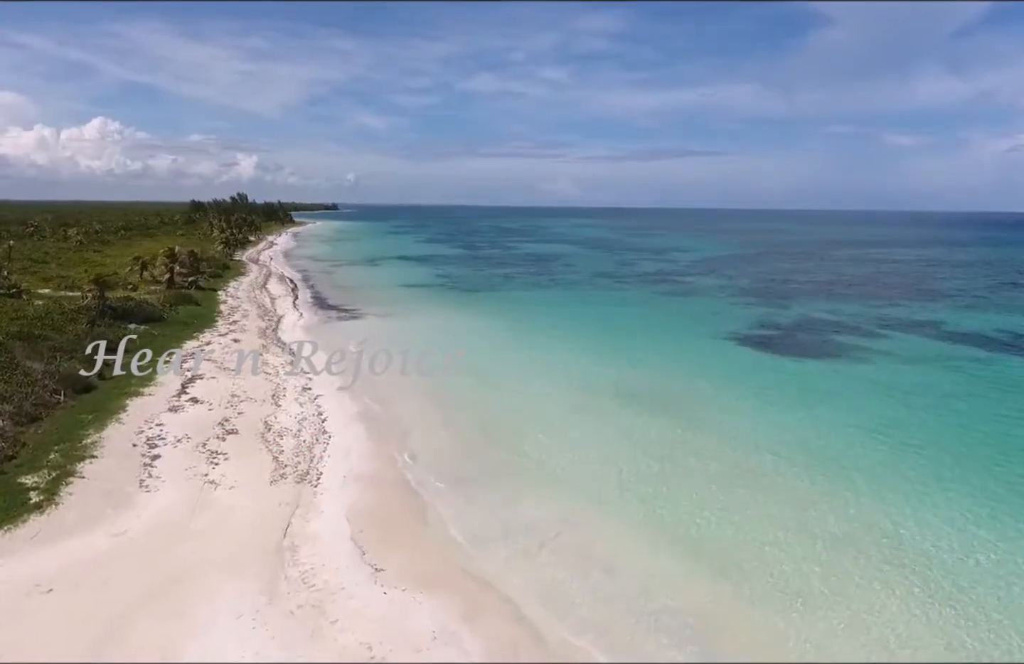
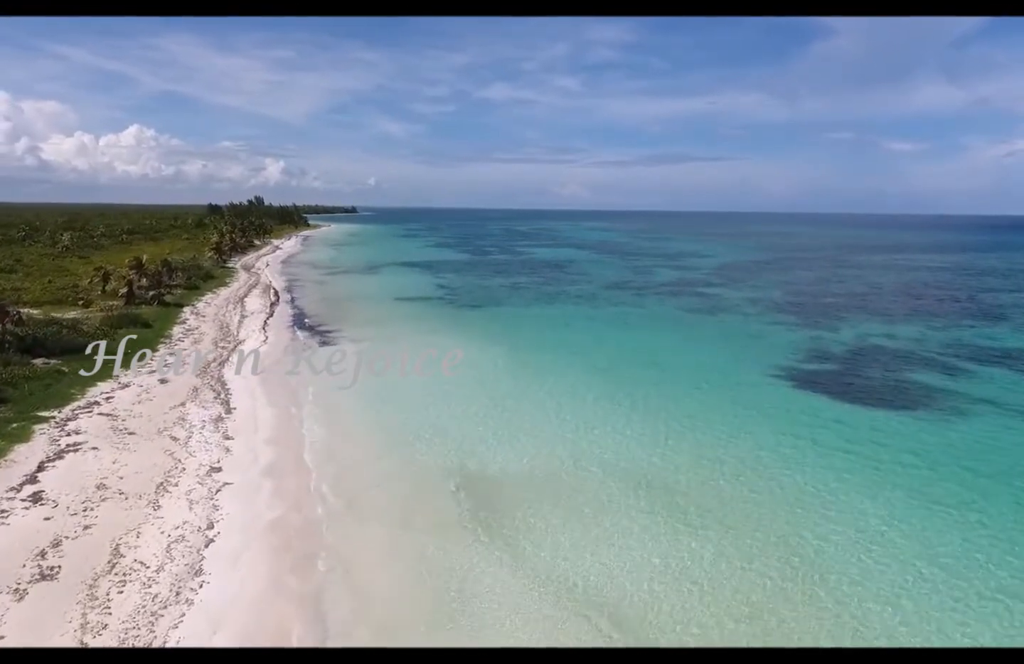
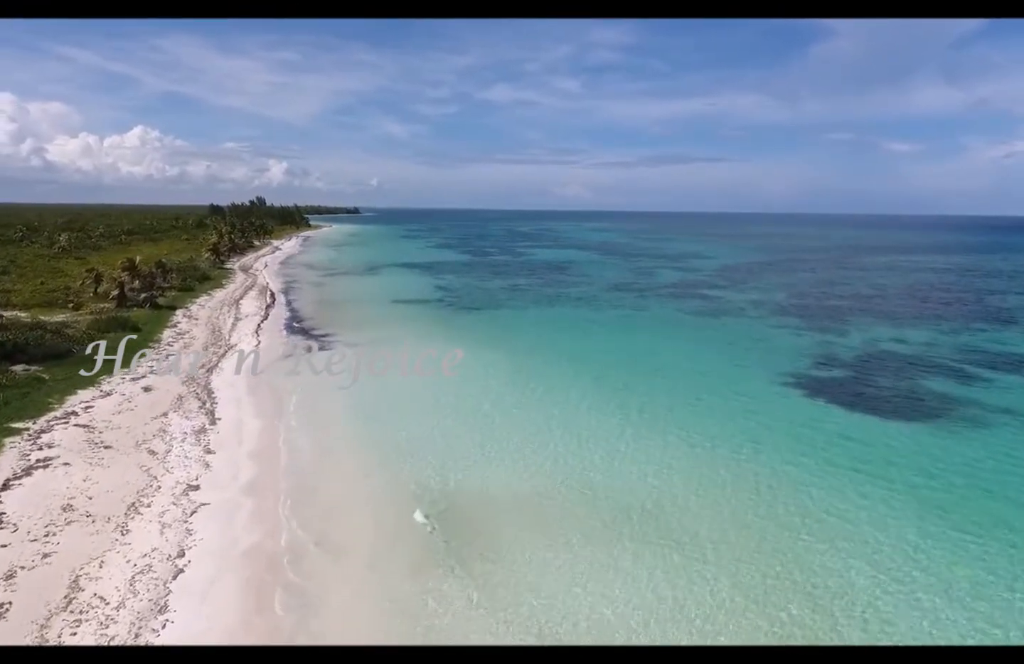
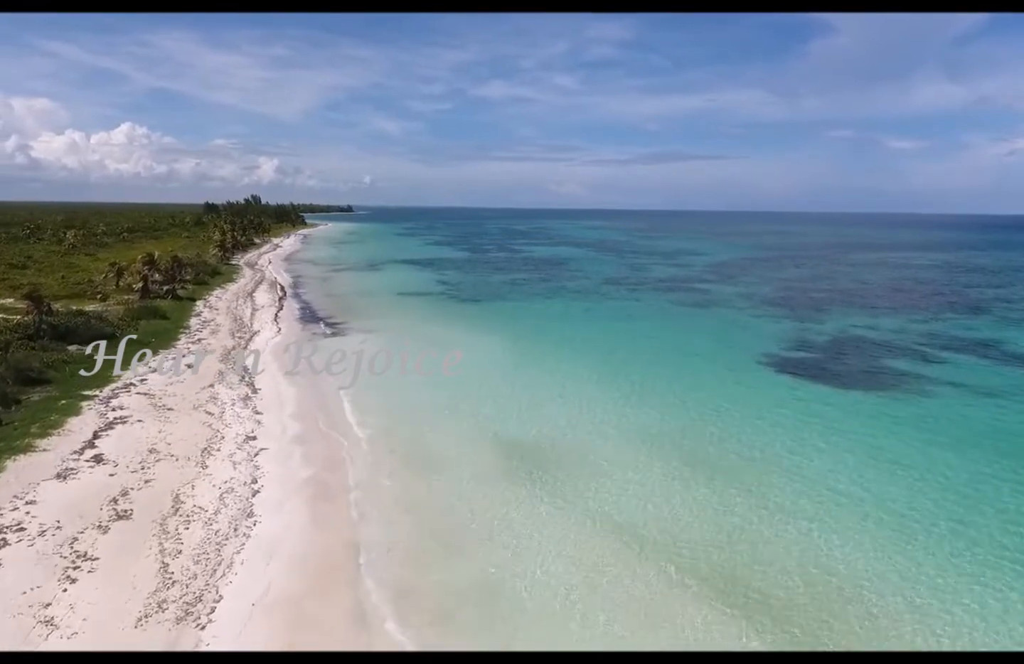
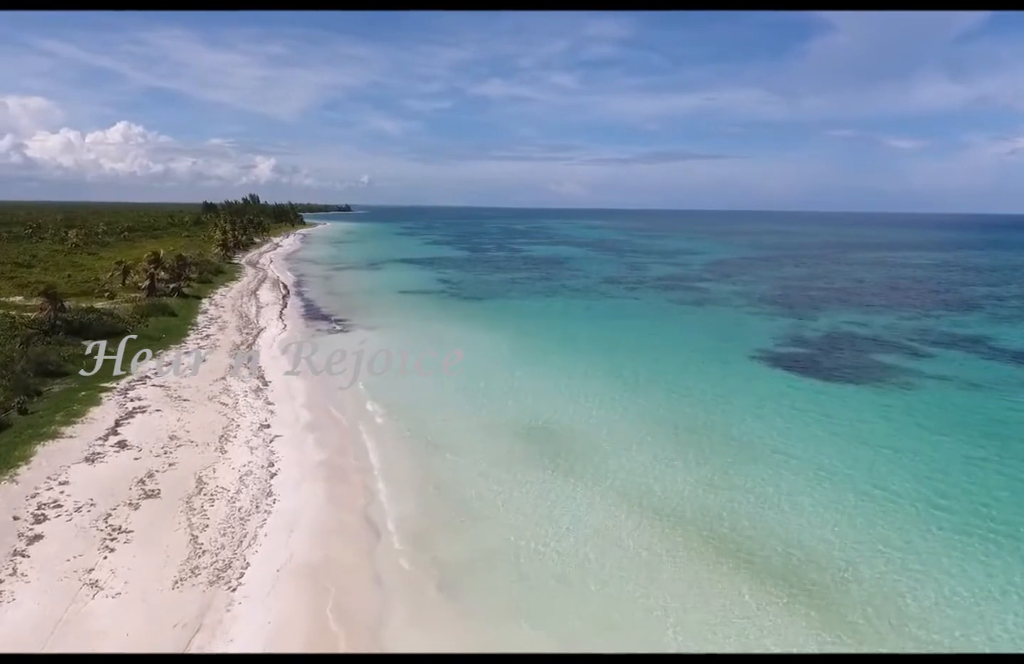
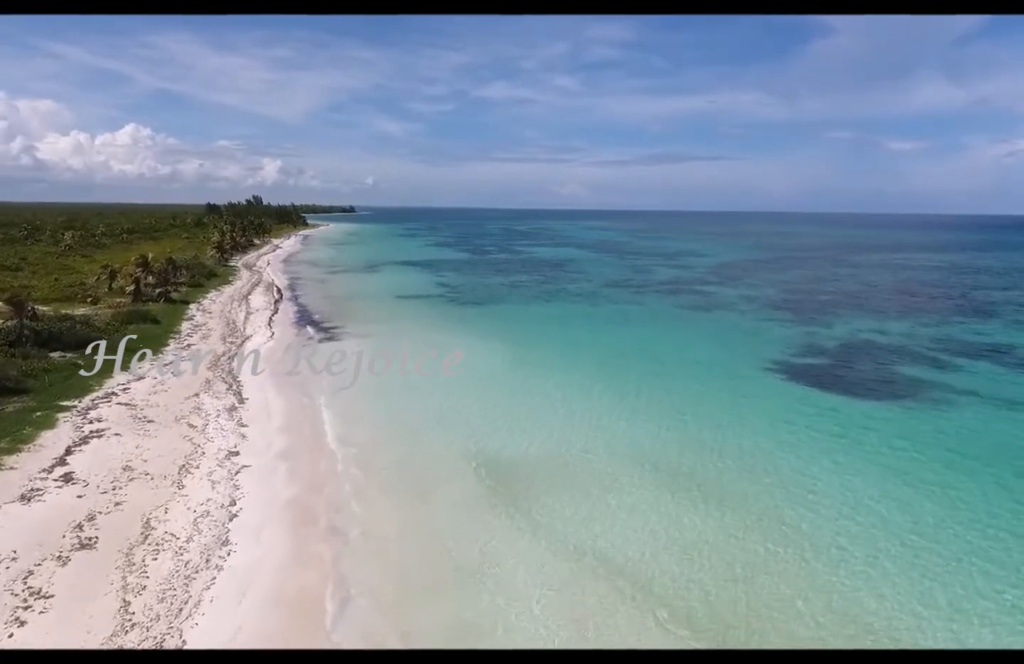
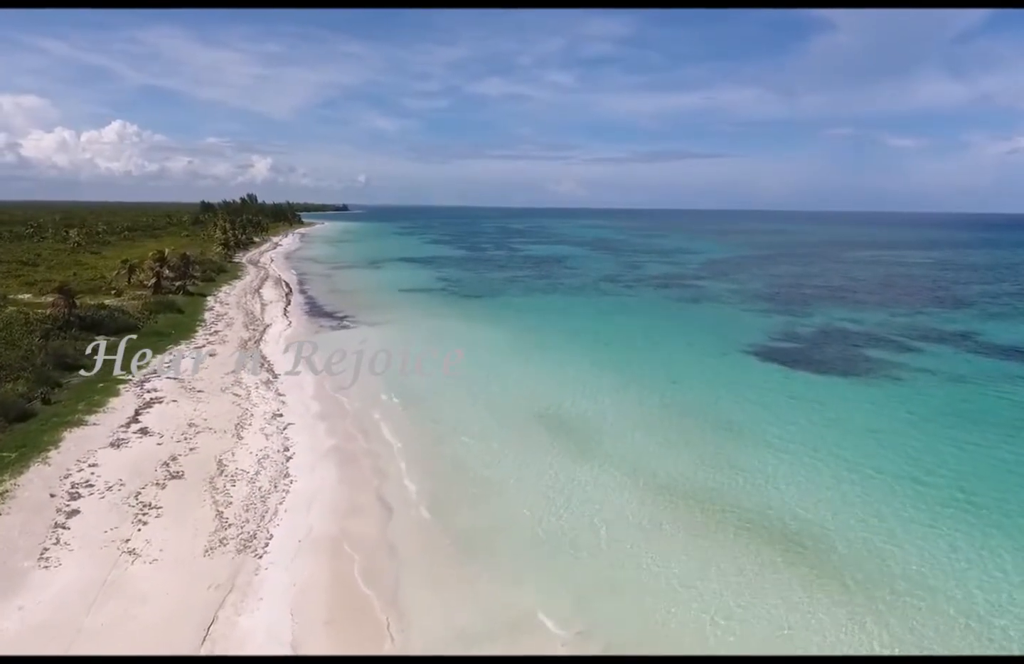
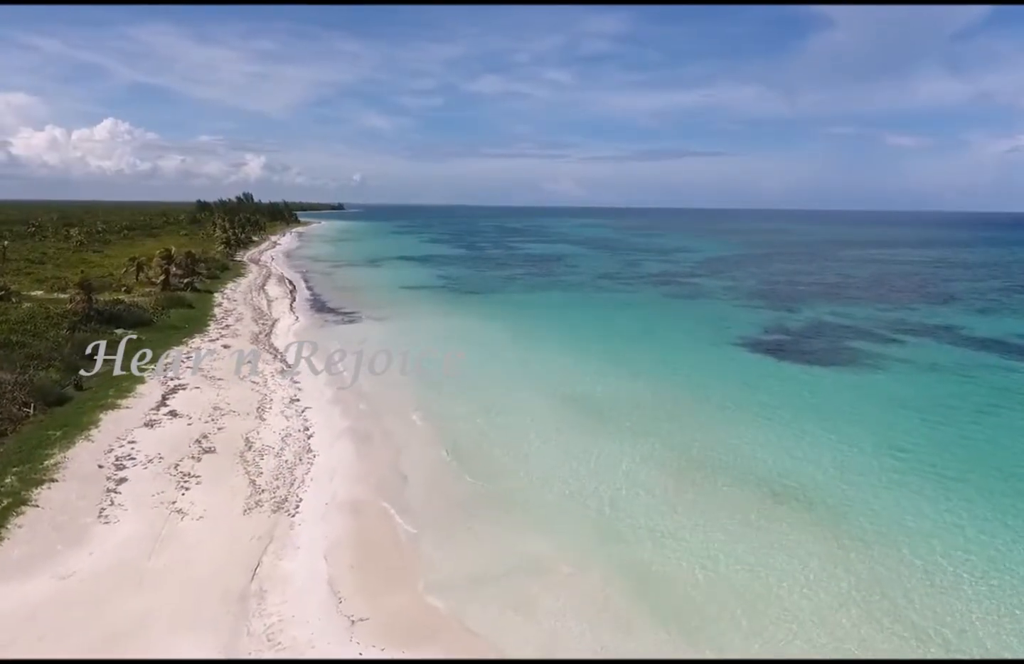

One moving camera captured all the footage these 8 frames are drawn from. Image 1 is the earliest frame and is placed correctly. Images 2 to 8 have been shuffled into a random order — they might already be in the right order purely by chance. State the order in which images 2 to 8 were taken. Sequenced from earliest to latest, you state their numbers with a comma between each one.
8, 7, 5, 4, 6, 2, 3
